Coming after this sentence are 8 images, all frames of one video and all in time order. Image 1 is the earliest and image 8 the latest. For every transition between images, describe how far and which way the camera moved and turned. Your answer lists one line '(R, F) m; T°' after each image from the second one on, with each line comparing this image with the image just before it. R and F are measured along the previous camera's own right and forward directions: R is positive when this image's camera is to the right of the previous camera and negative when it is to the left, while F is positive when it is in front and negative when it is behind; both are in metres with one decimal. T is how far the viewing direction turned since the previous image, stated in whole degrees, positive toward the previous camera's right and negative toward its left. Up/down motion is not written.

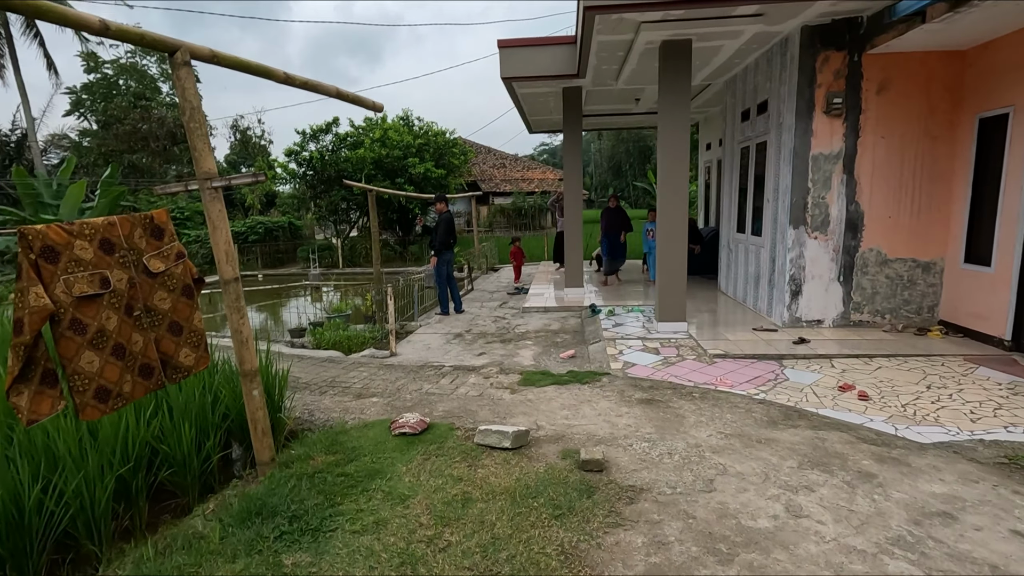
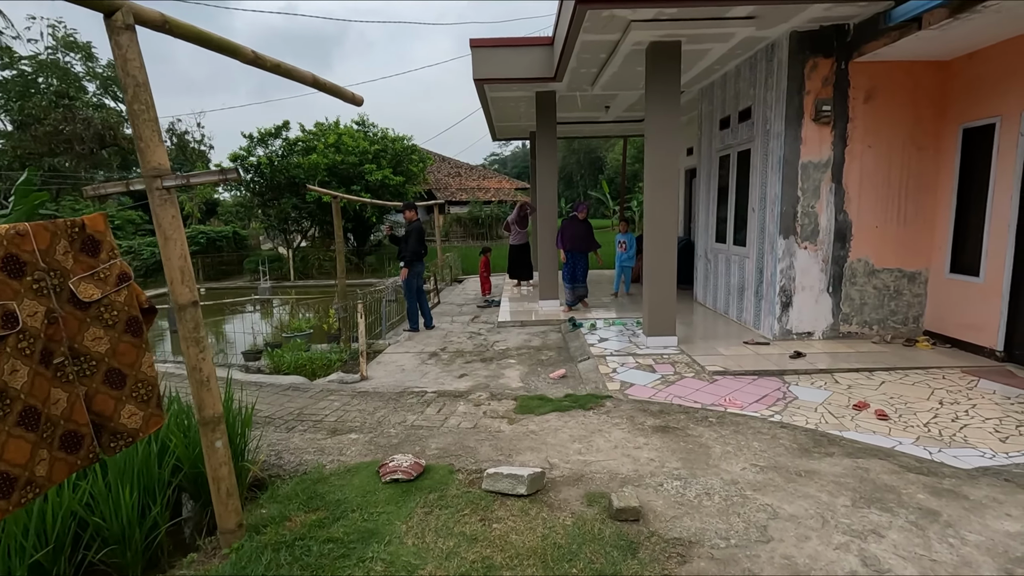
(-0.3, +0.4) m; +5°
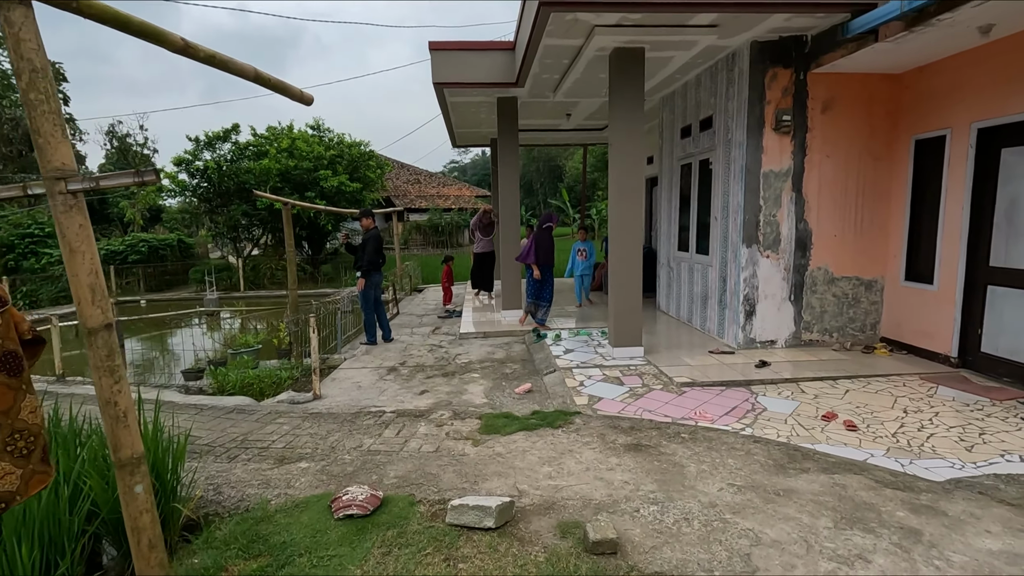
(0.0, +0.2) m; +4°
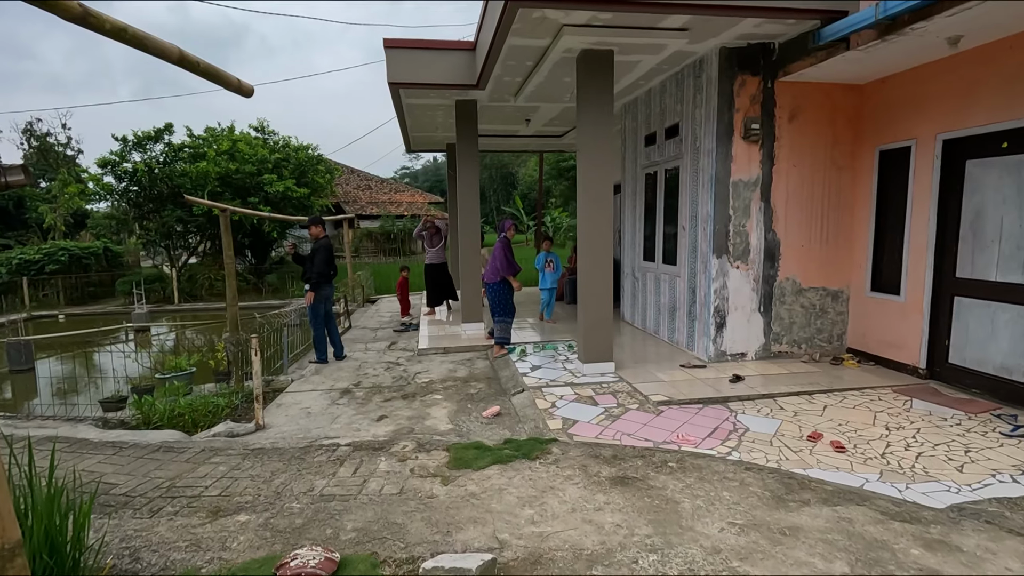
(-0.1, +0.3) m; +5°
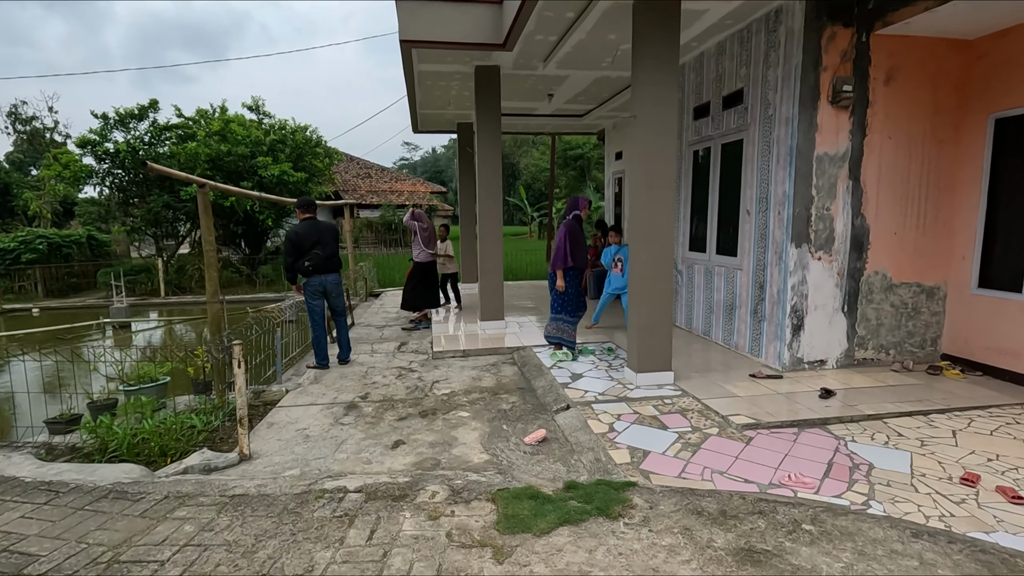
(-0.3, +0.8) m; 0°
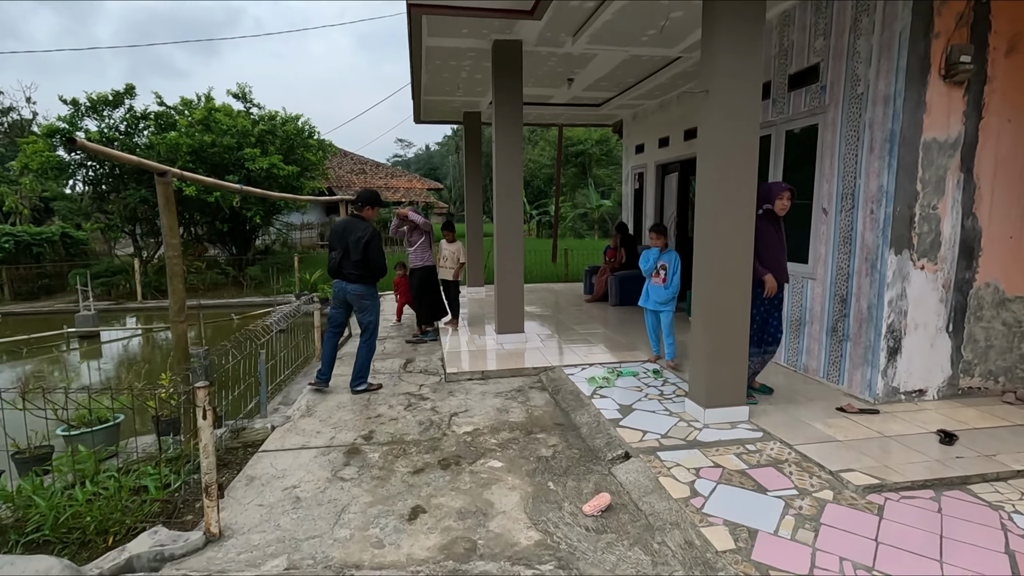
(-0.3, +0.8) m; +1°
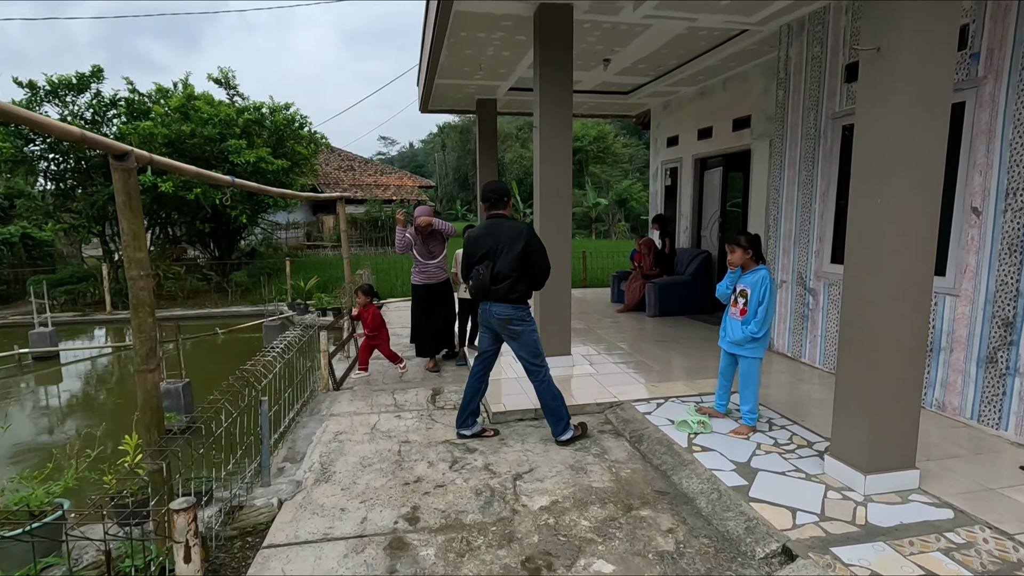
(-0.5, +0.9) m; +2°
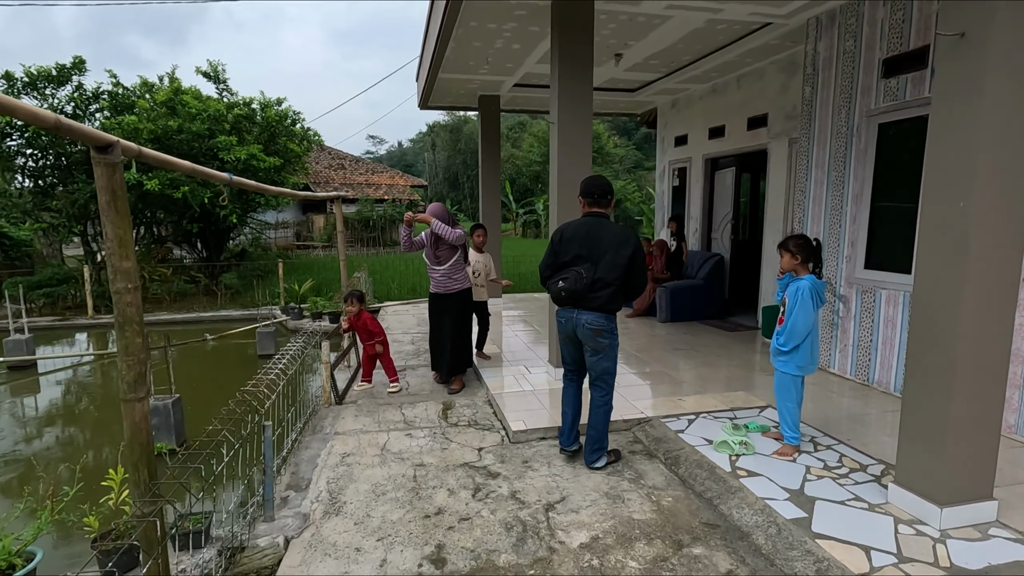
(-0.2, +0.3) m; +1°
